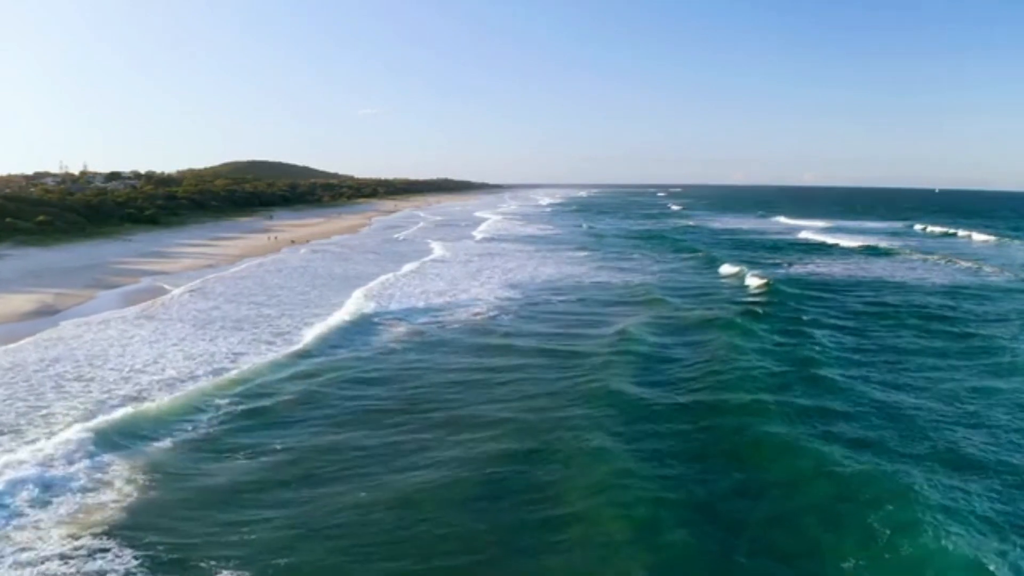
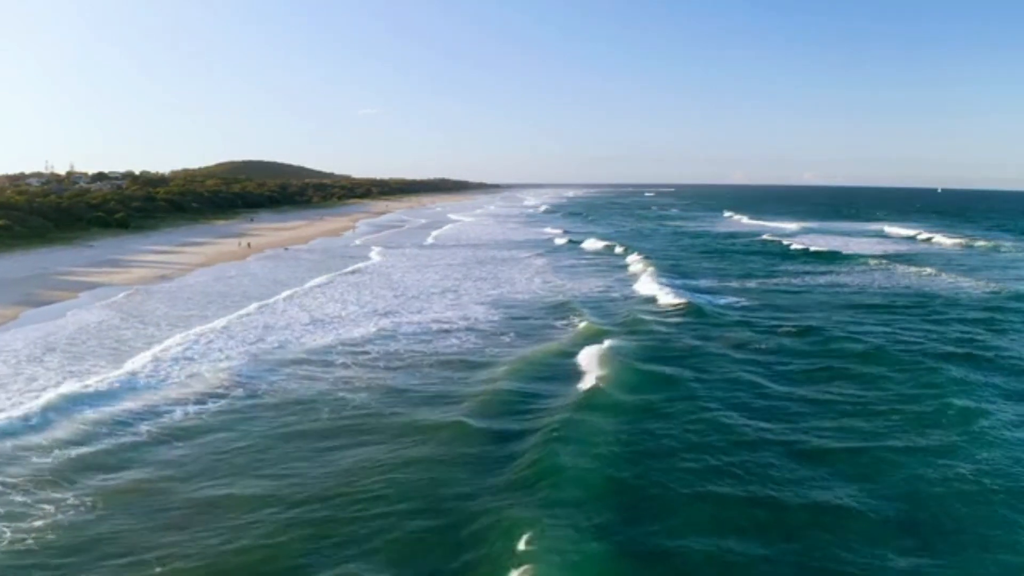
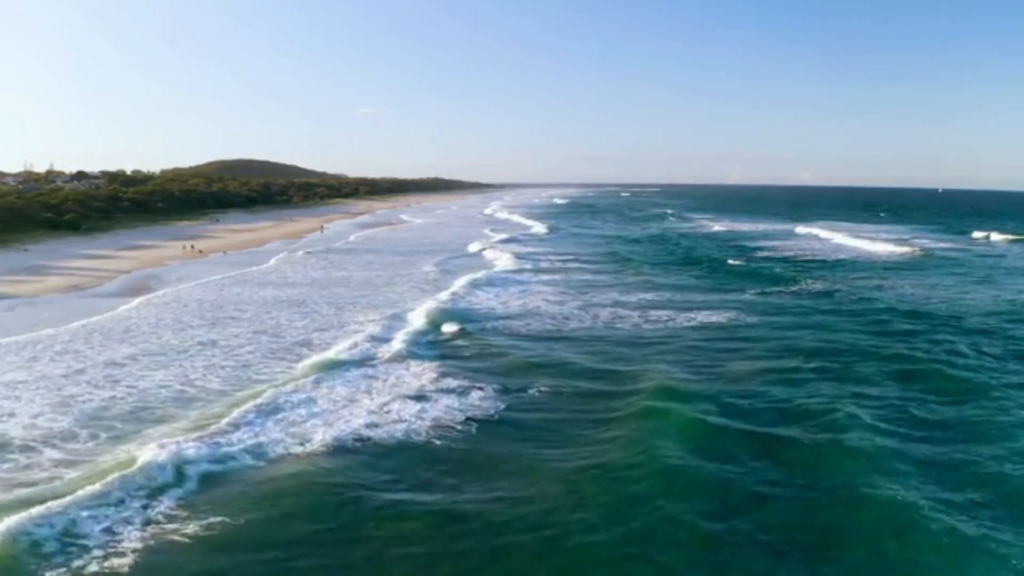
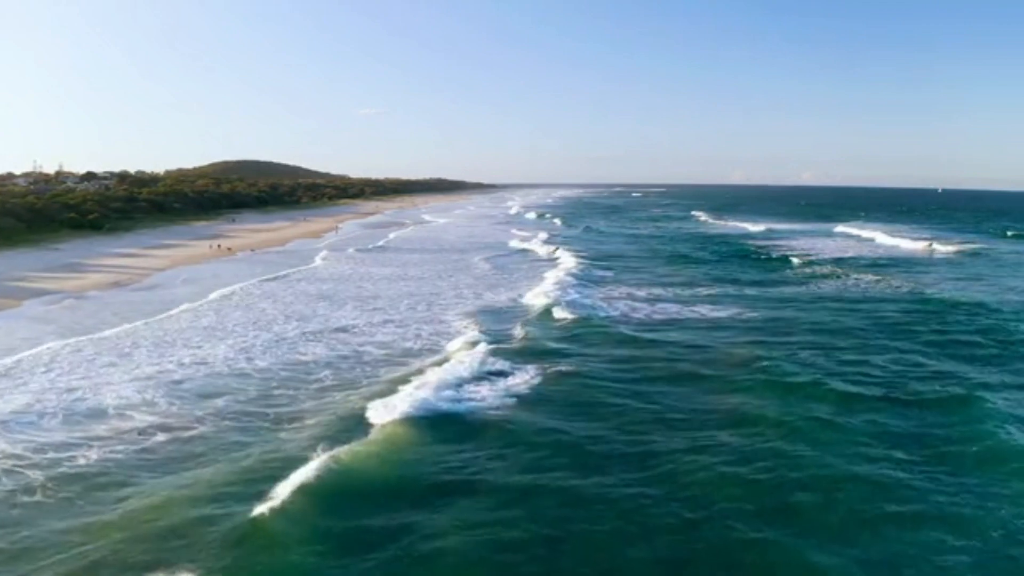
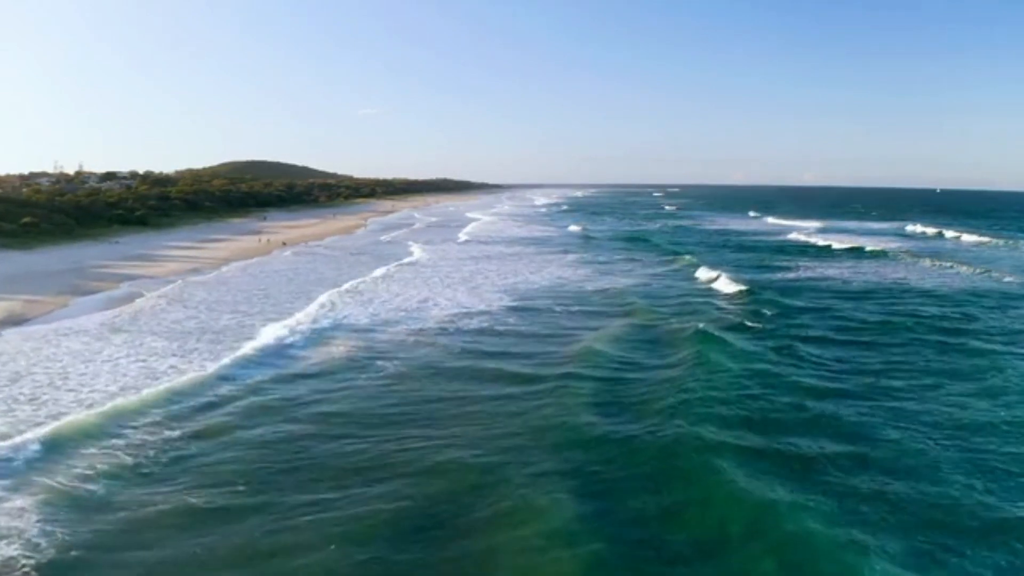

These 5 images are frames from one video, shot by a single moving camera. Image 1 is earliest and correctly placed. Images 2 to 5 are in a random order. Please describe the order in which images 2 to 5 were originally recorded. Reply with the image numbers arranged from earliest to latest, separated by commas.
5, 2, 4, 3
